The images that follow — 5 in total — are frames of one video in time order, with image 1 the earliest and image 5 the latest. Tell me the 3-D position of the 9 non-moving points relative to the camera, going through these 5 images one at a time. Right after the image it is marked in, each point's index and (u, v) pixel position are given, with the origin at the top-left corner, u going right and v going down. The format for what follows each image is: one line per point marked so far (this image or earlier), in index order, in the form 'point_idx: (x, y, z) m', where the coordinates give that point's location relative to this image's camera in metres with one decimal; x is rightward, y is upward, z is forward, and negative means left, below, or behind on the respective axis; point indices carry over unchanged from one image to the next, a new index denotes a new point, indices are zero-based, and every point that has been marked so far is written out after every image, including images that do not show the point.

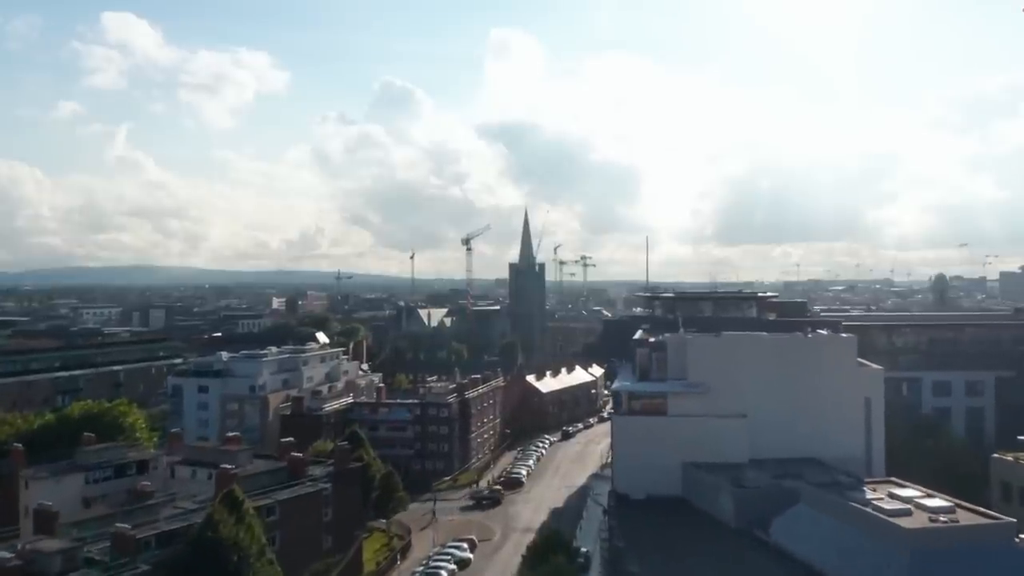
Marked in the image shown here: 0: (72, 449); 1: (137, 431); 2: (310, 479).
0: (-7.3, -2.7, +14.6) m
1: (-6.6, -2.5, +15.5) m
2: (-2.9, -2.7, +12.7) m
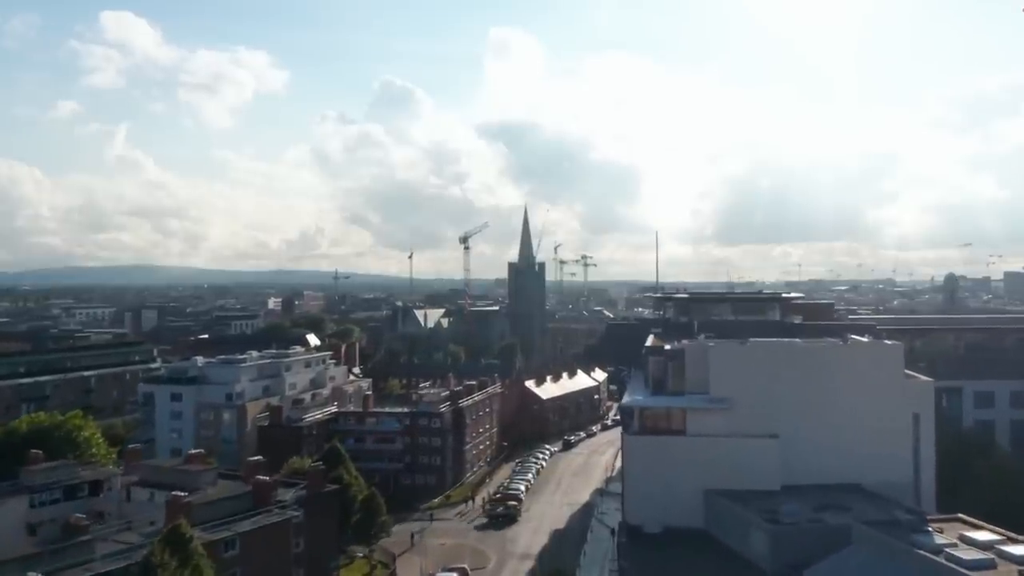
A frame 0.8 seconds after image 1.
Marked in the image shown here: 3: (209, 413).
0: (-7.3, -2.7, +13.1) m
1: (-6.6, -2.5, +14.0) m
2: (-3.0, -2.7, +11.1) m
3: (-6.6, -2.7, +19.2) m
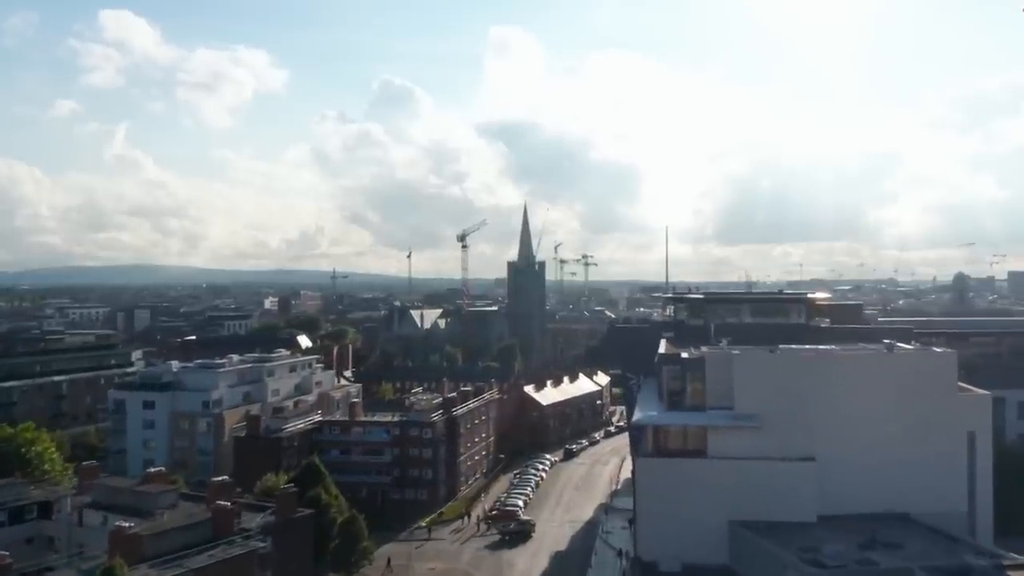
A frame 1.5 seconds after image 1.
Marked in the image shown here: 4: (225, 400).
0: (-7.4, -2.7, +11.7) m
1: (-6.7, -2.5, +12.6) m
2: (-3.0, -2.7, +9.8) m
3: (-6.6, -2.7, +17.9) m
4: (-5.9, -2.3, +18.2) m
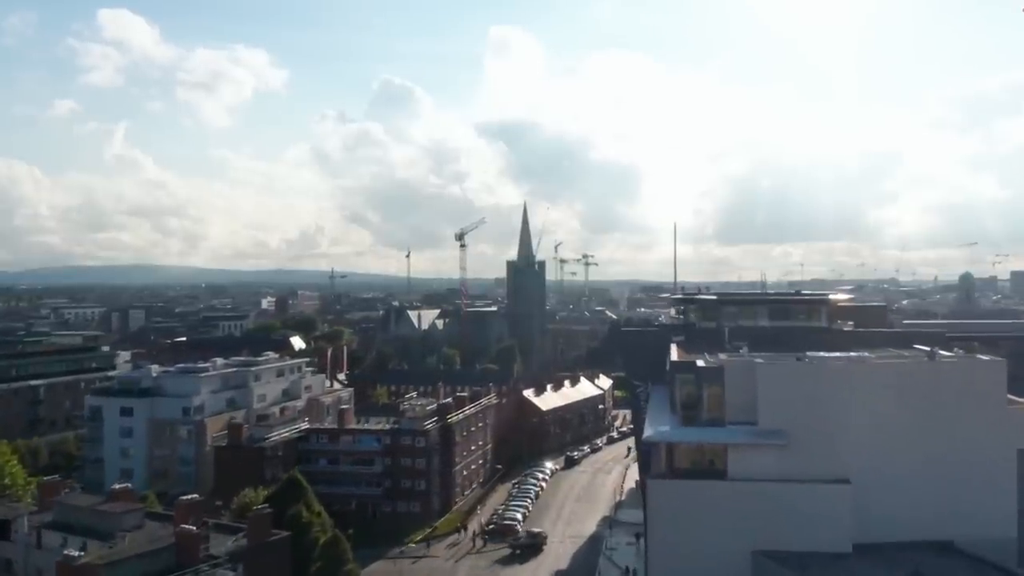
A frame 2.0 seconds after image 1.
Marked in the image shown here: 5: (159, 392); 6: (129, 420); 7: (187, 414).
0: (-7.4, -2.7, +10.8) m
1: (-6.7, -2.5, +11.7) m
2: (-3.0, -2.7, +8.8) m
3: (-6.7, -2.7, +16.9) m
4: (-6.0, -2.3, +17.3) m
5: (-6.9, -2.0, +17.3) m
6: (-7.4, -2.5, +17.1) m
7: (-6.2, -2.4, +16.8) m
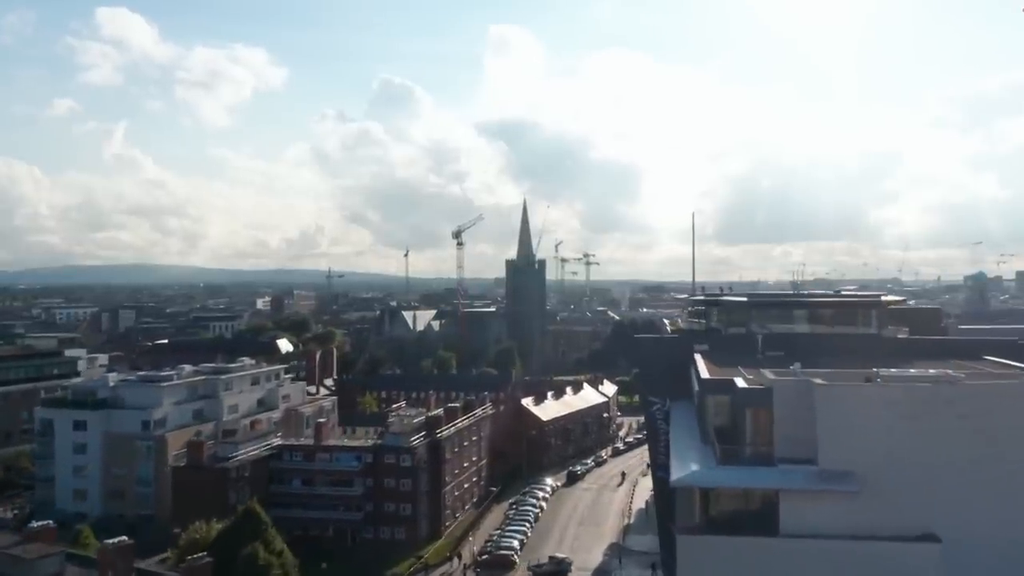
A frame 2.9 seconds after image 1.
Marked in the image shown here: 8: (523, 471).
0: (-7.5, -2.7, +9.0) m
1: (-6.8, -2.5, +9.9) m
2: (-3.1, -2.7, +7.1) m
3: (-6.7, -2.7, +15.2) m
4: (-6.0, -2.3, +15.6) m
5: (-7.0, -2.0, +15.6) m
6: (-7.5, -2.5, +15.4) m
7: (-6.2, -2.4, +15.1) m
8: (+0.2, -4.1, +19.8) m
